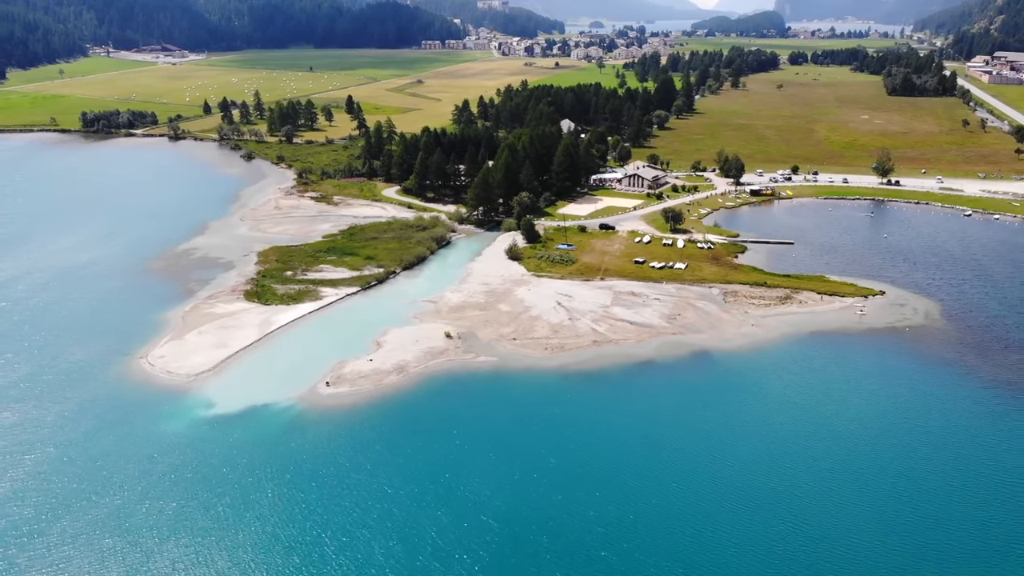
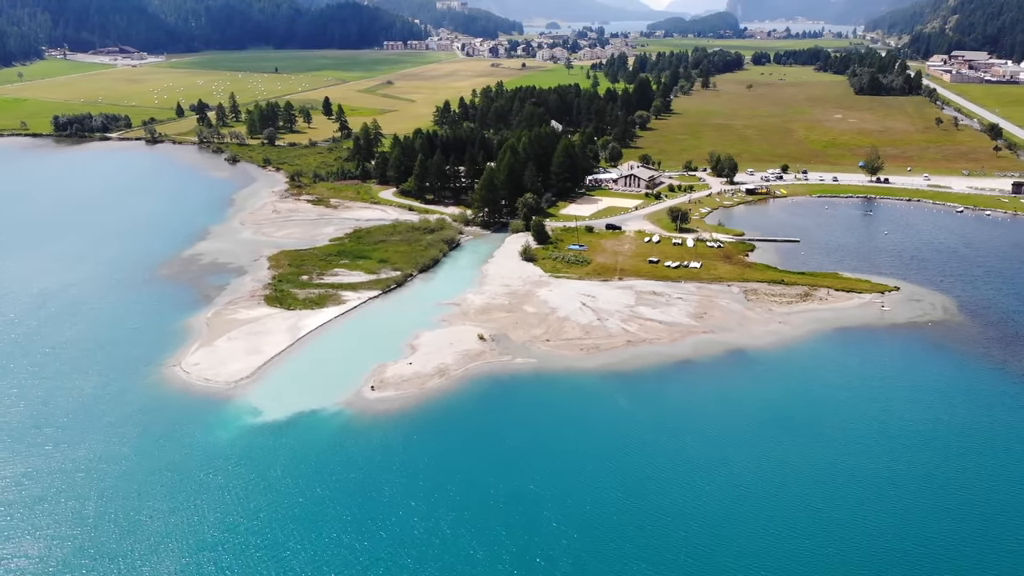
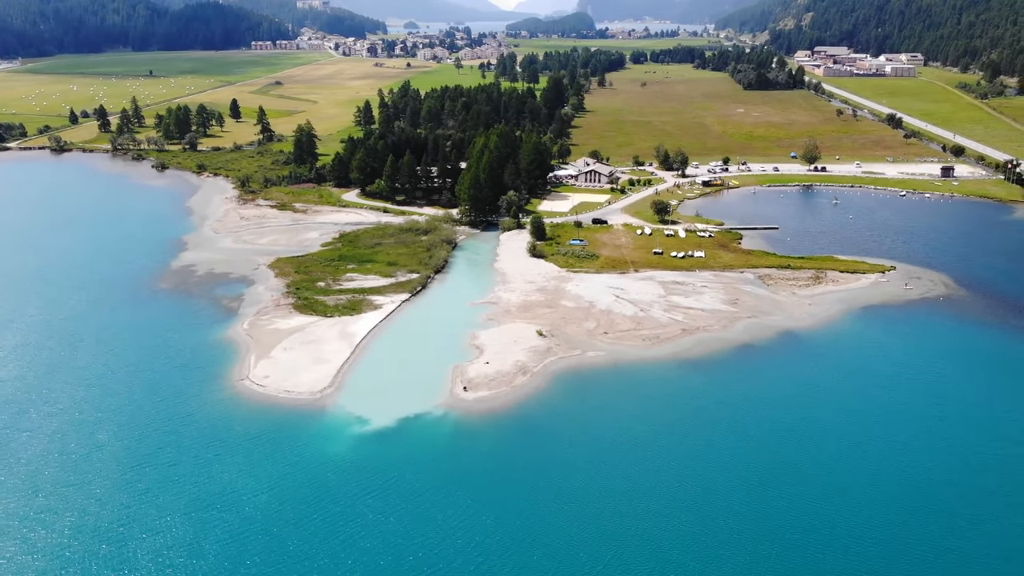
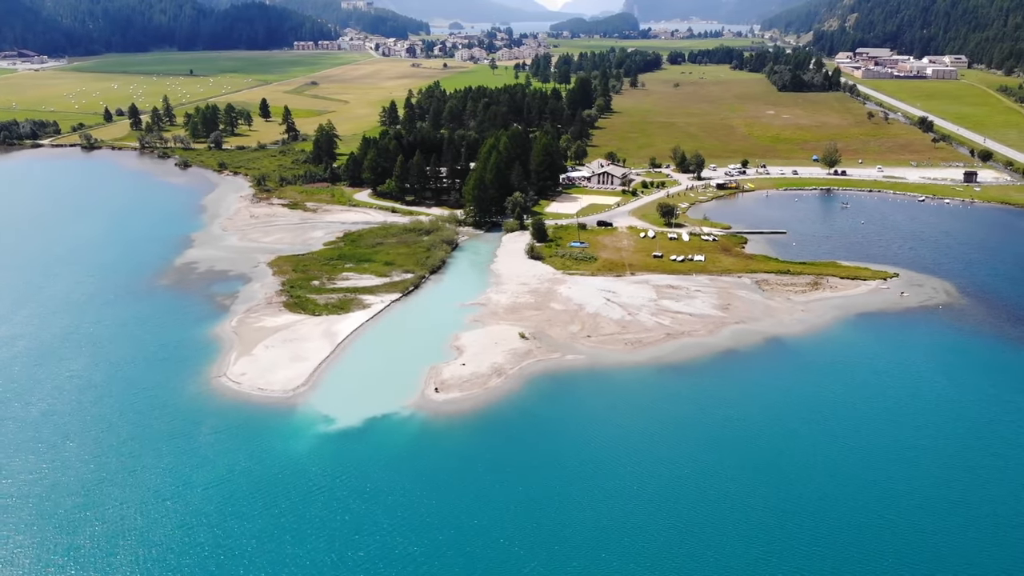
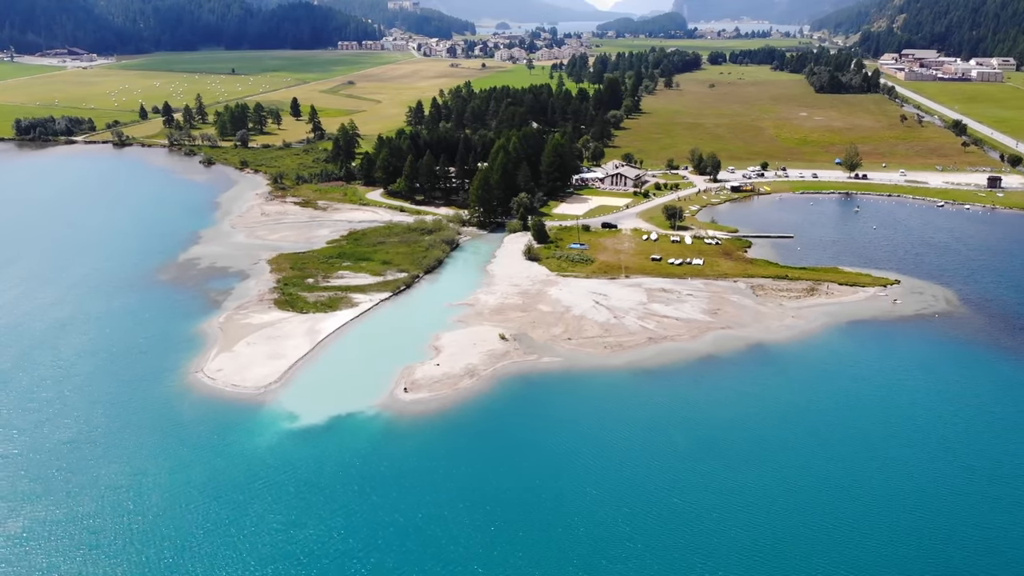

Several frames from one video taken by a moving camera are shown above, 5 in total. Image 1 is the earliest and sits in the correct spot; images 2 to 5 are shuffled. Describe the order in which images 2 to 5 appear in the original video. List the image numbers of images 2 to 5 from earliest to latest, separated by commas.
2, 5, 4, 3
